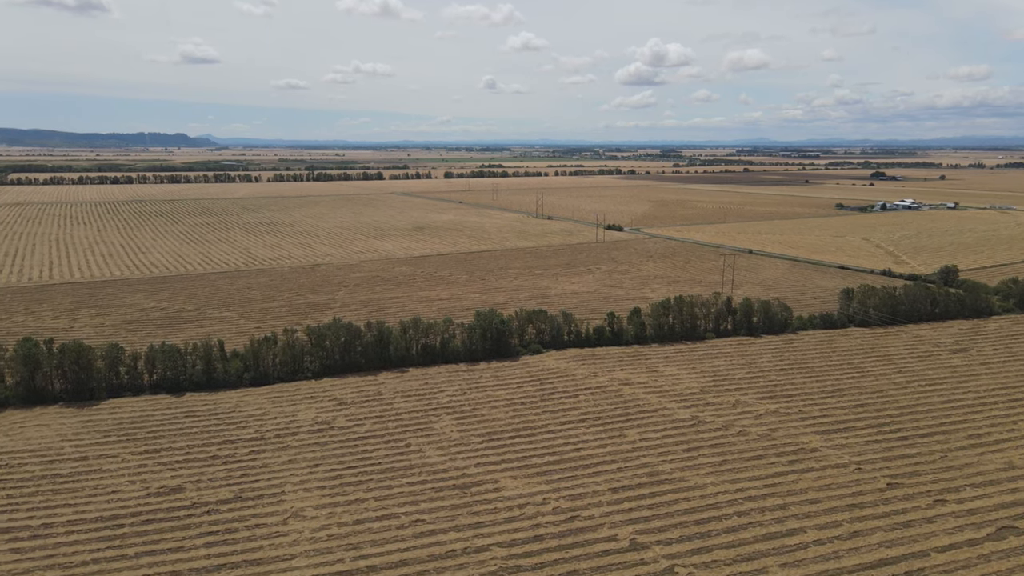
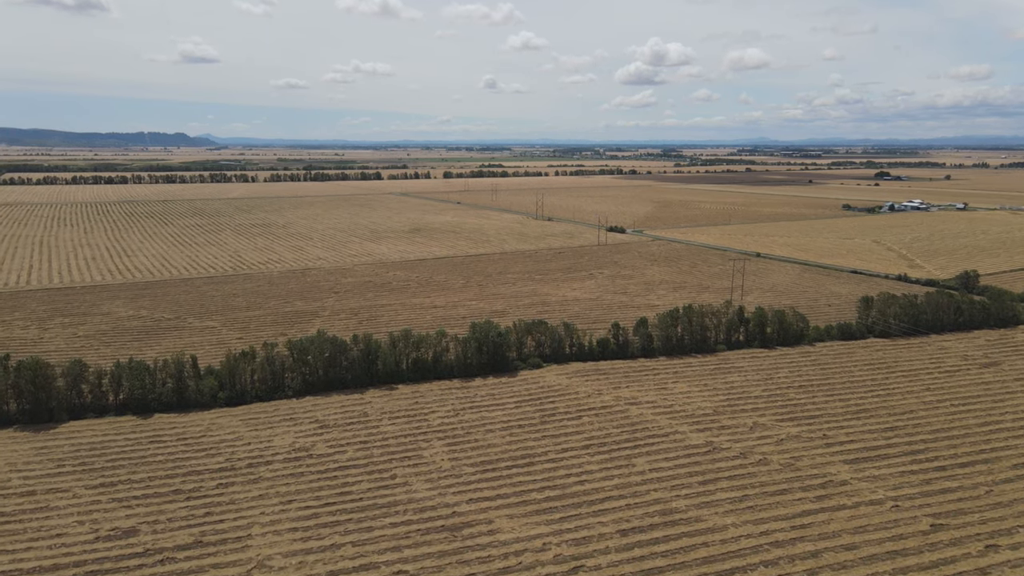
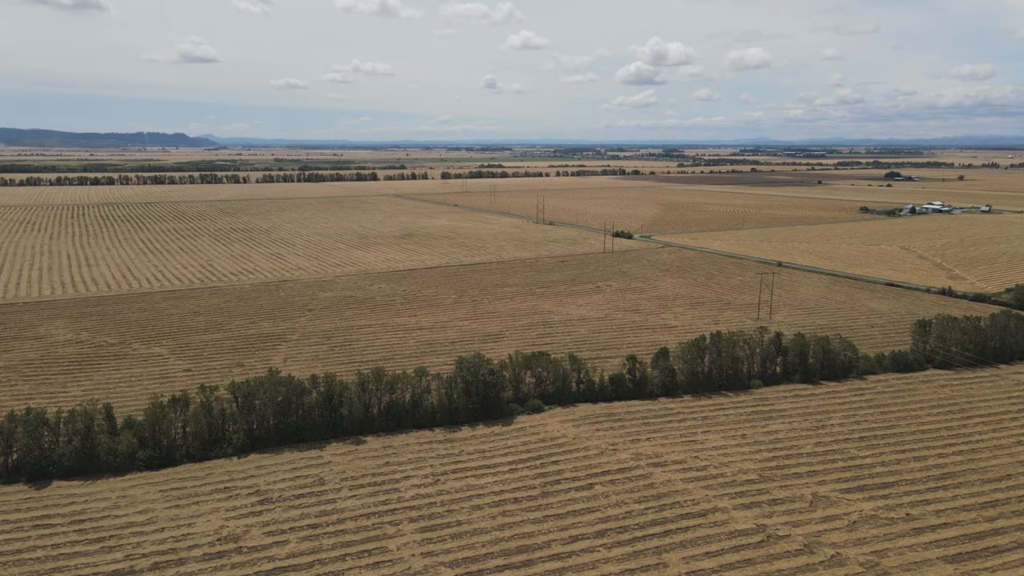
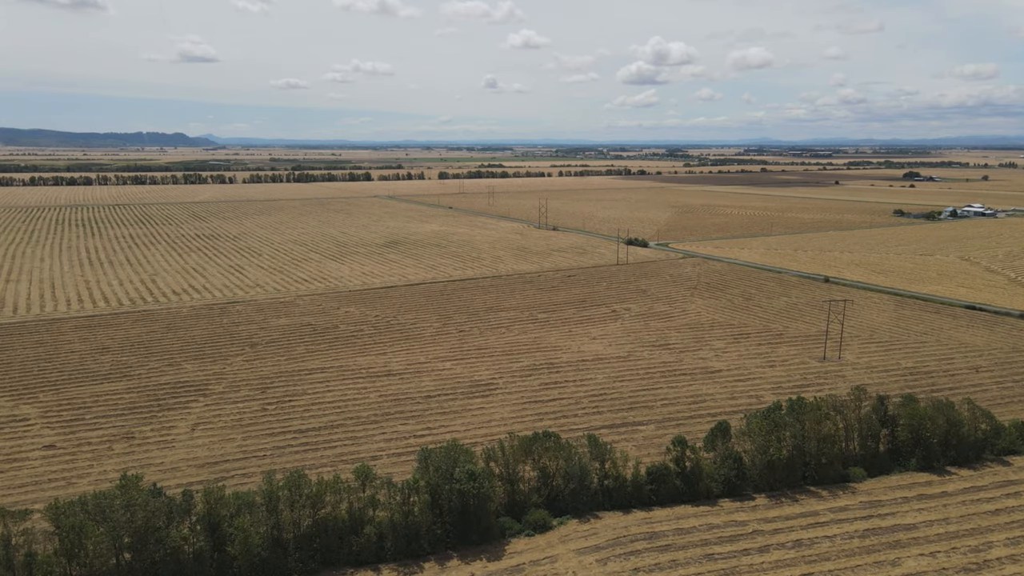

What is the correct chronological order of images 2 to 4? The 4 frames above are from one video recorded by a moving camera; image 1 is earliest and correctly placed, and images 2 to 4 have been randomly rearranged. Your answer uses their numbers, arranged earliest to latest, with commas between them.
2, 3, 4
